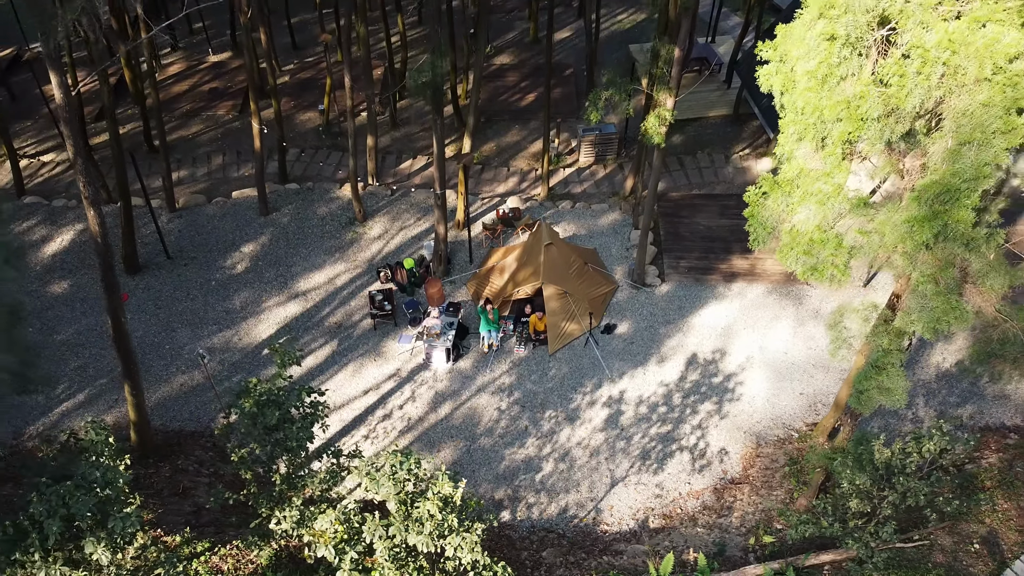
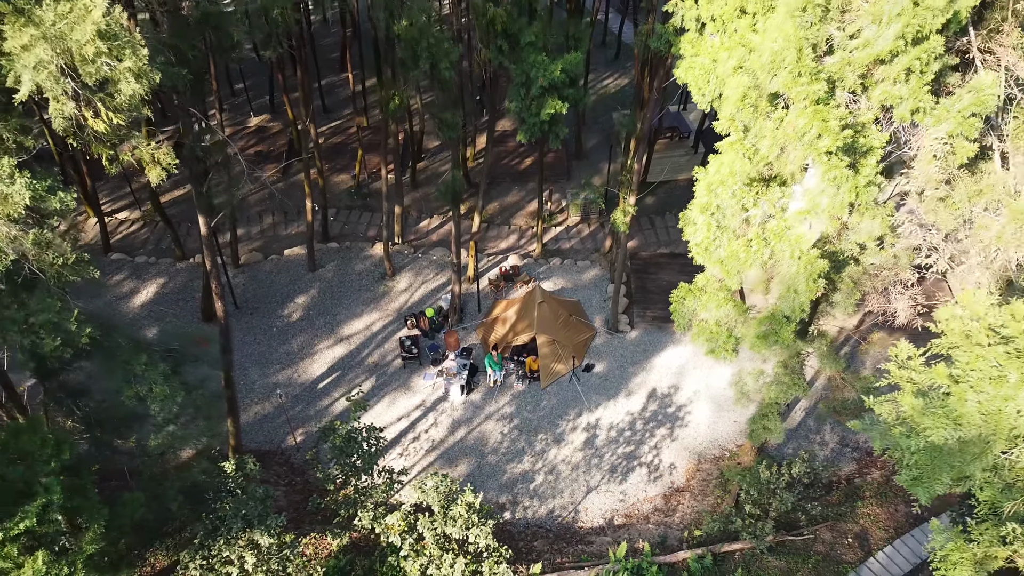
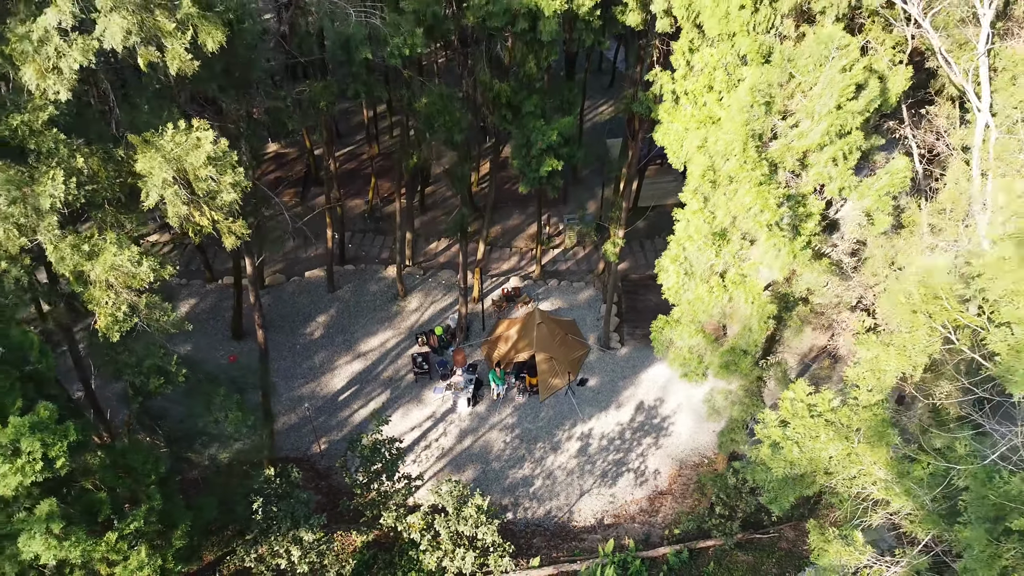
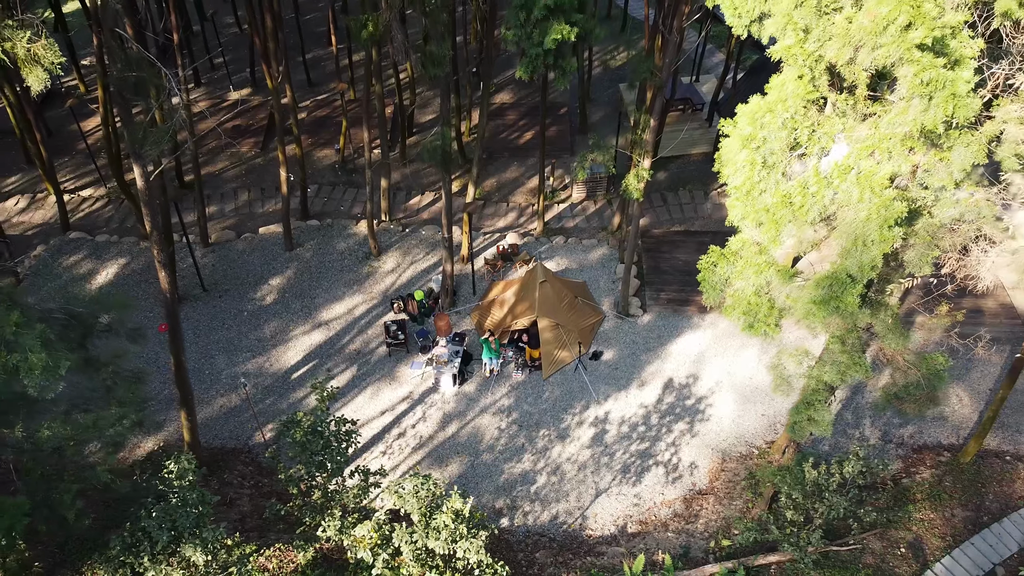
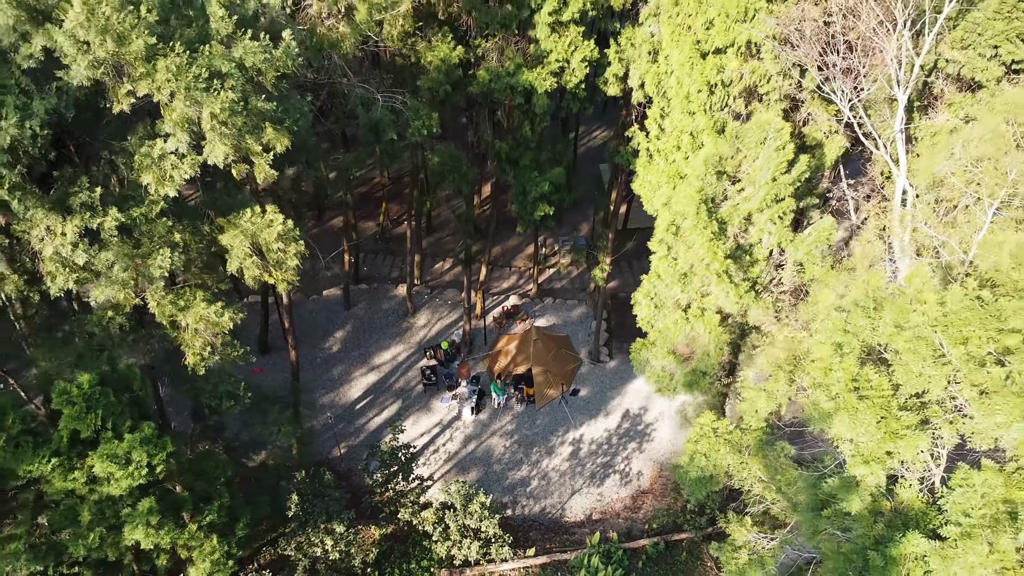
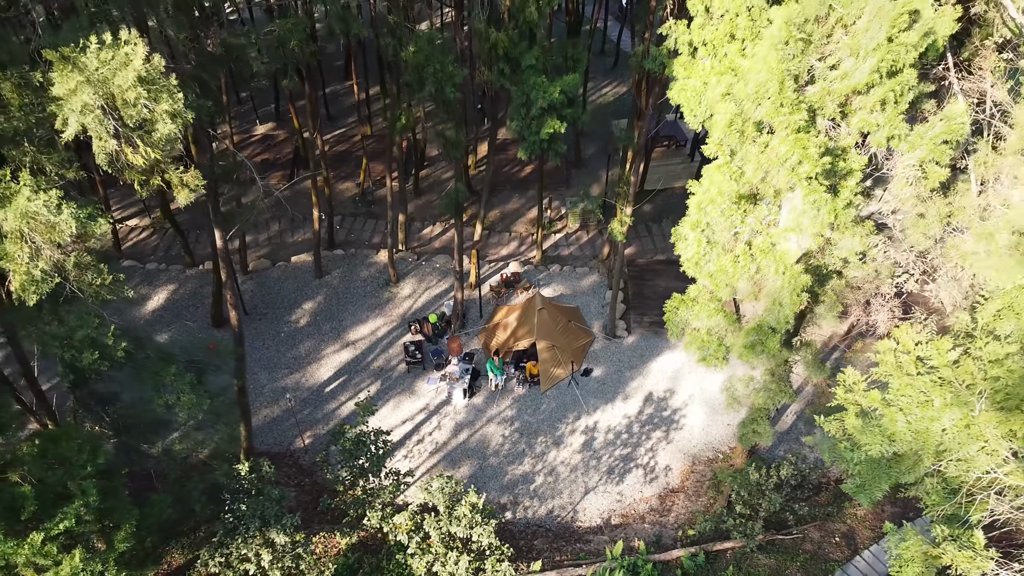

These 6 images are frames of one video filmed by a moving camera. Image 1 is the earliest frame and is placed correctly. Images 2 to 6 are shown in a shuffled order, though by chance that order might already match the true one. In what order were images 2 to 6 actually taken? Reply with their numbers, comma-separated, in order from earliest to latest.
4, 2, 6, 3, 5
